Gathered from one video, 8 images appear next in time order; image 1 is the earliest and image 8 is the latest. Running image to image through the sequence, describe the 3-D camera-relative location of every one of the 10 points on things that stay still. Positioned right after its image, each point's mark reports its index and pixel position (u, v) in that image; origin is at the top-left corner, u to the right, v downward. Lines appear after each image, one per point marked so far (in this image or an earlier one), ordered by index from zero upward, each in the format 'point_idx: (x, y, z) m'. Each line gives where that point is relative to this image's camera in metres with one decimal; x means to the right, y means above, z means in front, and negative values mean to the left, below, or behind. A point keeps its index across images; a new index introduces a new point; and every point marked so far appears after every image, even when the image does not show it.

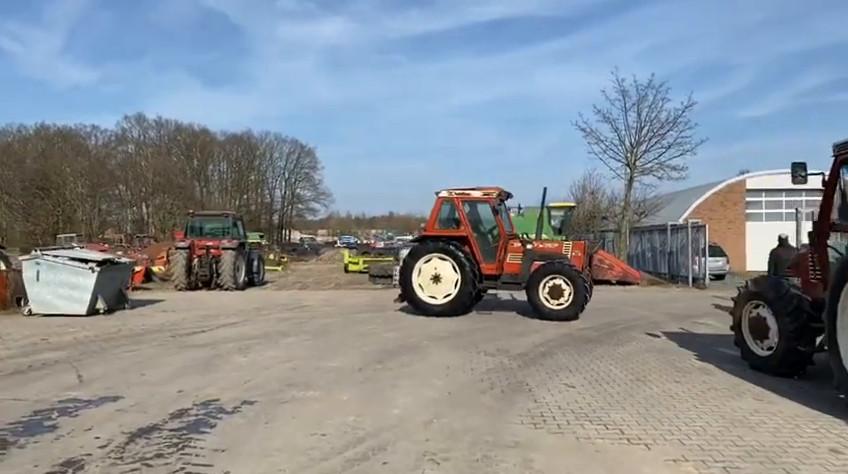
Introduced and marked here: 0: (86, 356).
0: (-4.4, -1.6, +8.4) m
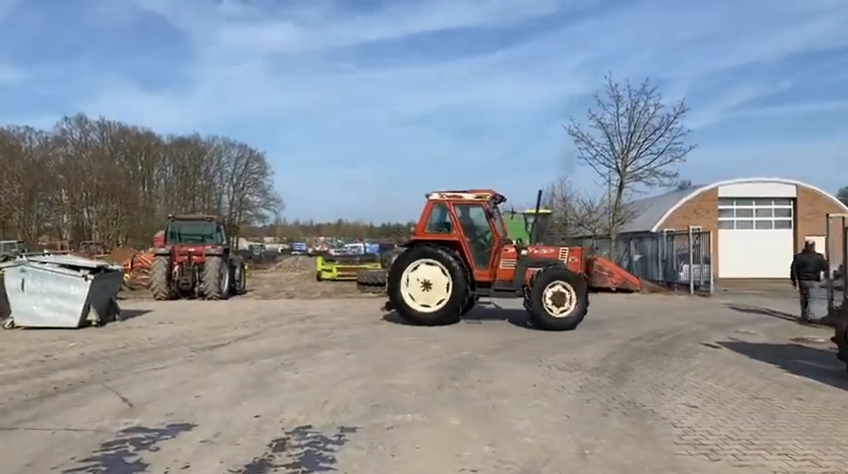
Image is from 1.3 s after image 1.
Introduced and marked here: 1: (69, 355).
0: (-3.7, -1.6, +7.5) m
1: (-5.2, -1.7, +9.4) m
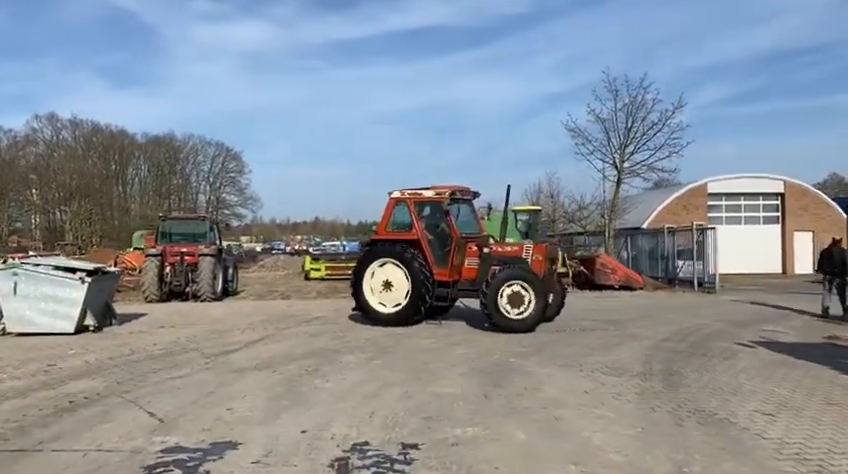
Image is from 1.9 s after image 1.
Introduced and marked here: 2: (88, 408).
0: (-3.2, -1.6, +7.0) m
1: (-4.9, -1.7, +8.9) m
2: (-3.1, -1.6, +5.9) m
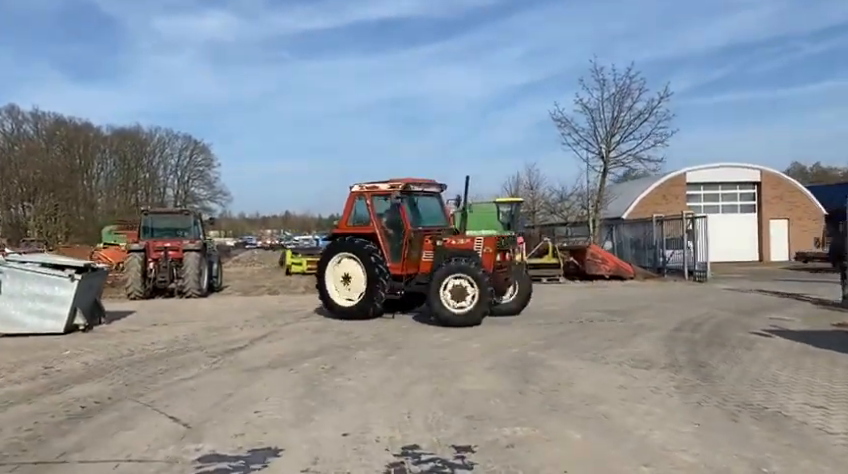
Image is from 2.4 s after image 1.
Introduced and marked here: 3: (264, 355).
0: (-3.0, -1.6, +6.7) m
1: (-4.7, -1.7, +8.5) m
2: (-2.8, -1.5, +5.6) m
3: (-2.1, -1.6, +8.6) m
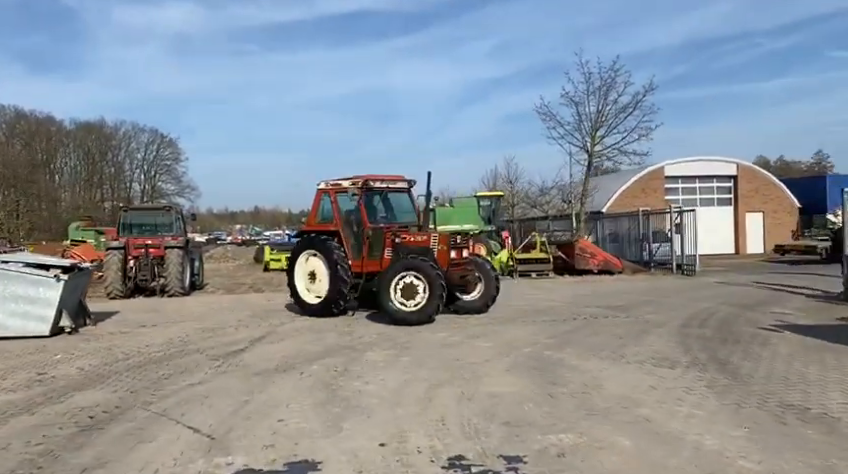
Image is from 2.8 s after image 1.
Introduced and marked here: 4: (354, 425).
0: (-2.8, -1.6, +6.4) m
1: (-4.5, -1.7, +8.1) m
2: (-2.5, -1.5, +5.3) m
3: (-2.0, -1.6, +8.4) m
4: (-0.5, -1.4, +5.0) m
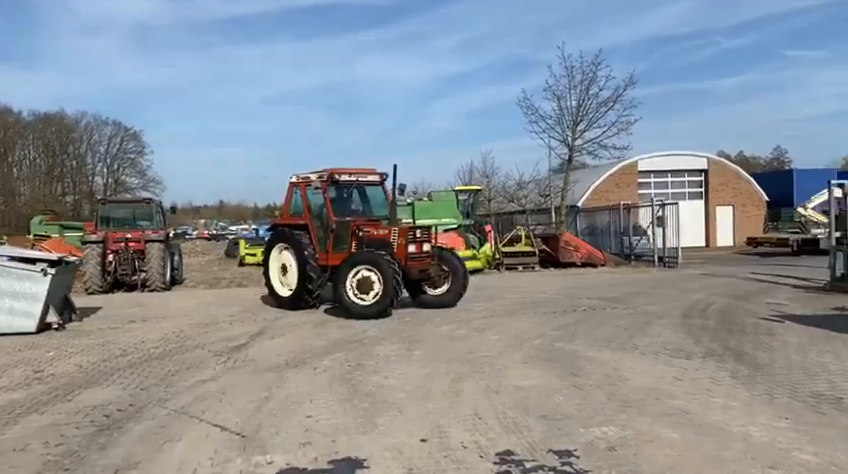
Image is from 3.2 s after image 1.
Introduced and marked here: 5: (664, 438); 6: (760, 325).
0: (-2.6, -1.5, +6.2) m
1: (-4.4, -1.6, +7.9) m
2: (-2.3, -1.5, +5.1) m
3: (-1.9, -1.5, +8.2) m
4: (-0.3, -1.4, +4.9) m
5: (+1.5, -1.3, +4.1) m
6: (+4.6, -1.2, +8.8) m
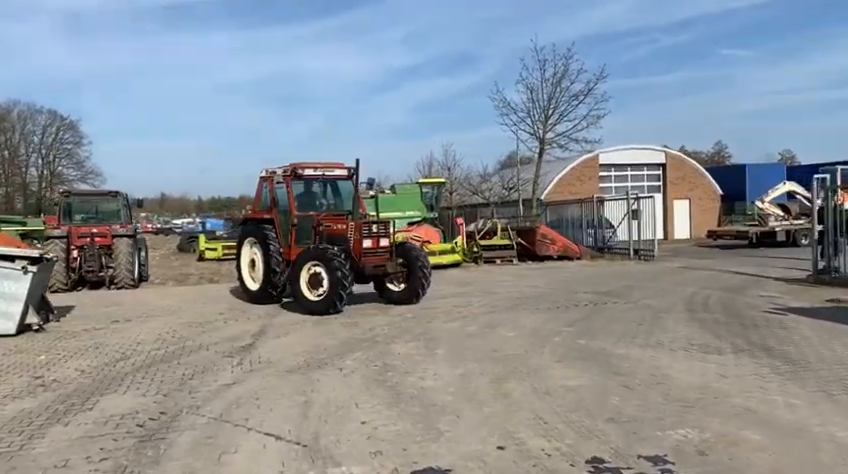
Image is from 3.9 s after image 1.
0: (-2.2, -1.5, +5.8) m
1: (-4.1, -1.6, +7.4) m
2: (-1.8, -1.5, +4.8) m
3: (-1.6, -1.4, +7.9) m
4: (+0.2, -1.4, +4.7) m
5: (+2.0, -1.3, +4.1) m
6: (+4.8, -1.1, +8.9) m
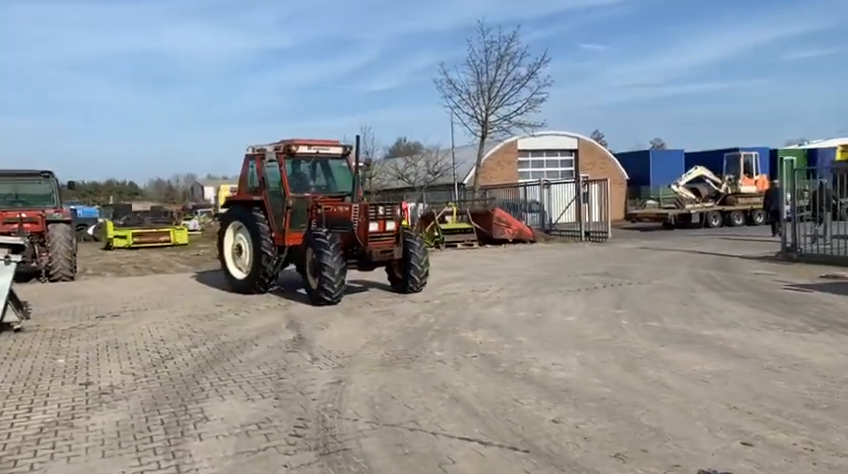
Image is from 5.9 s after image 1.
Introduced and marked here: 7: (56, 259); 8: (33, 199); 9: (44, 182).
0: (-1.0, -1.3, +5.2) m
1: (-3.1, -1.4, +6.5) m
2: (-0.4, -1.4, +4.2) m
3: (-0.7, -1.2, +7.3) m
4: (+1.6, -1.2, +4.4) m
5: (+3.5, -1.2, +4.1) m
6: (+5.4, -0.9, +9.3) m
7: (-10.6, -0.6, +18.3) m
8: (-11.8, +1.1, +19.4) m
9: (-11.7, +1.7, +19.6) m
